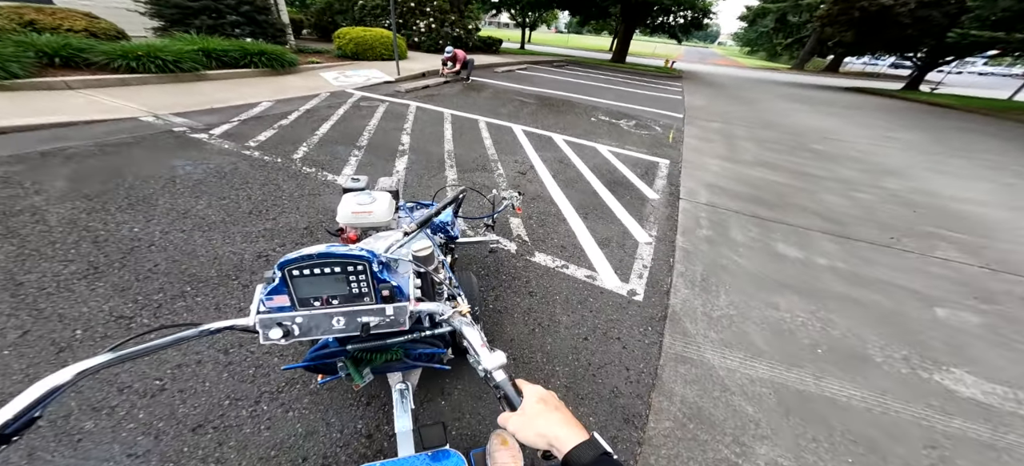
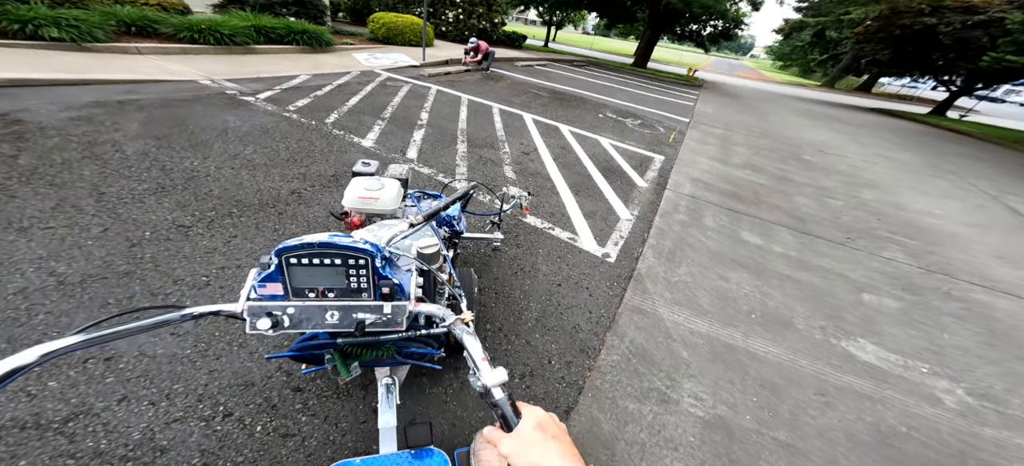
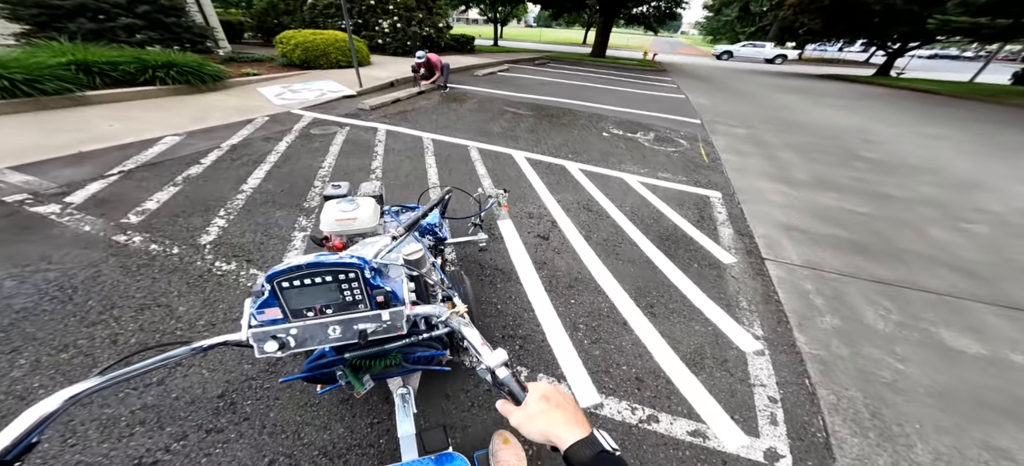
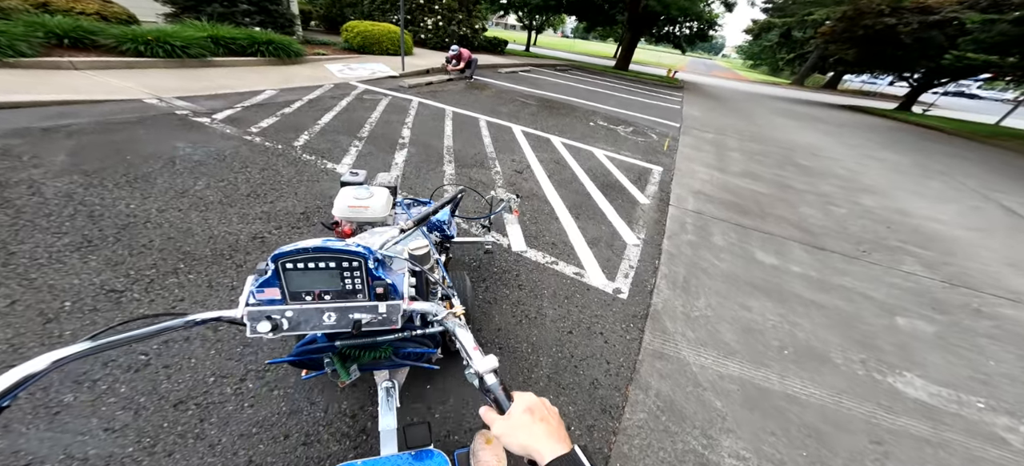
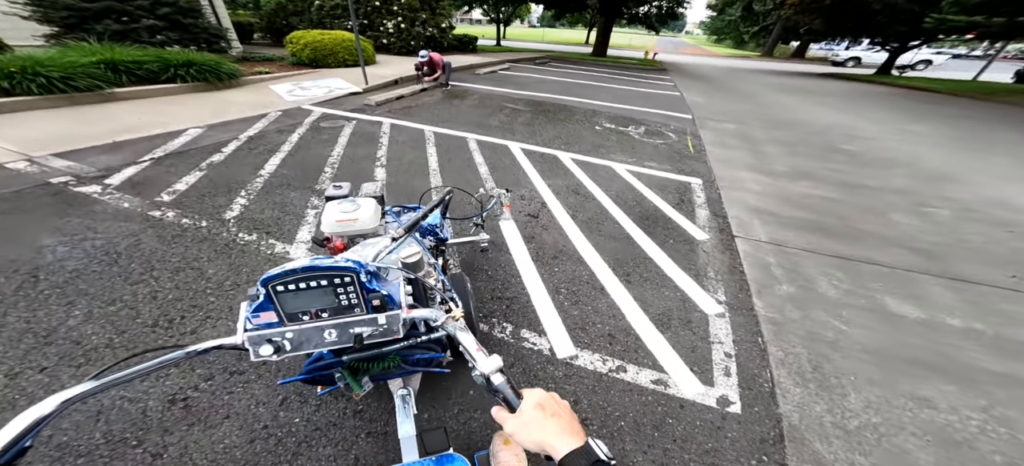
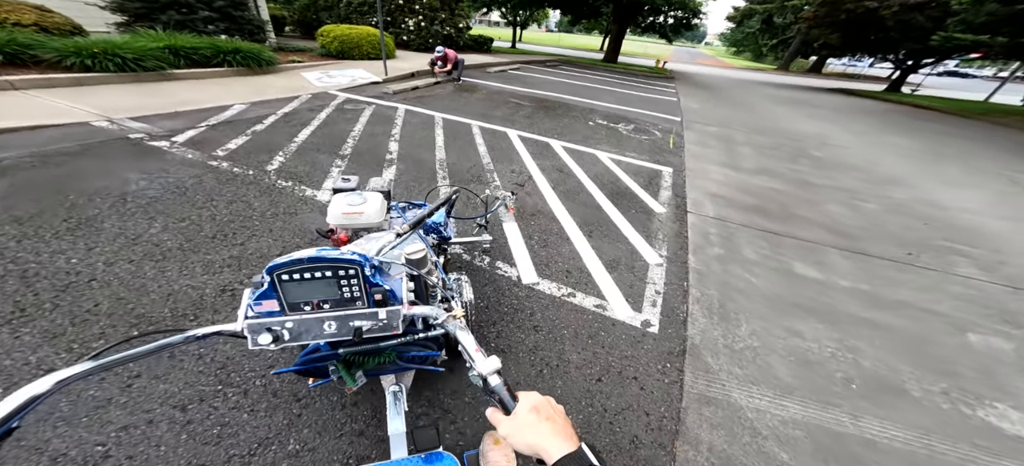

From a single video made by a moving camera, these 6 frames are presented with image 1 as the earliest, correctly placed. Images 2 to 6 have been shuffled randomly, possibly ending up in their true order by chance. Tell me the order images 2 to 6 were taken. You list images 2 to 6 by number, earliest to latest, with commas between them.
2, 4, 6, 5, 3
